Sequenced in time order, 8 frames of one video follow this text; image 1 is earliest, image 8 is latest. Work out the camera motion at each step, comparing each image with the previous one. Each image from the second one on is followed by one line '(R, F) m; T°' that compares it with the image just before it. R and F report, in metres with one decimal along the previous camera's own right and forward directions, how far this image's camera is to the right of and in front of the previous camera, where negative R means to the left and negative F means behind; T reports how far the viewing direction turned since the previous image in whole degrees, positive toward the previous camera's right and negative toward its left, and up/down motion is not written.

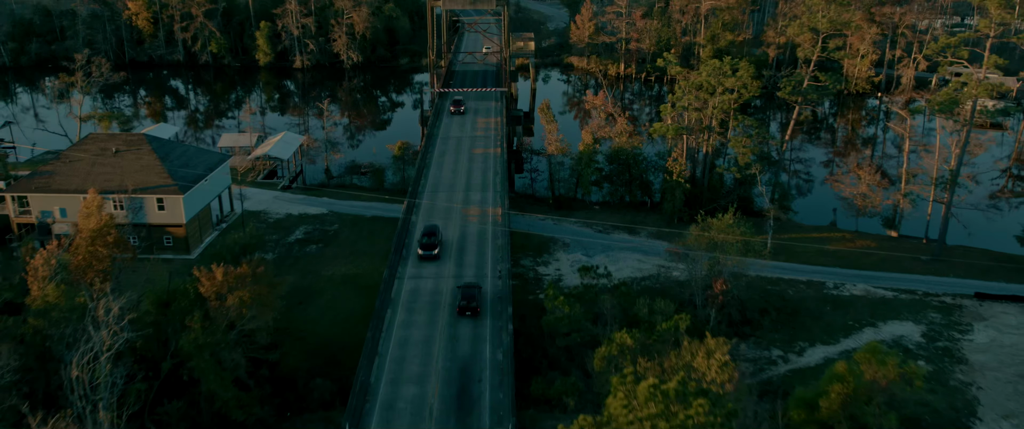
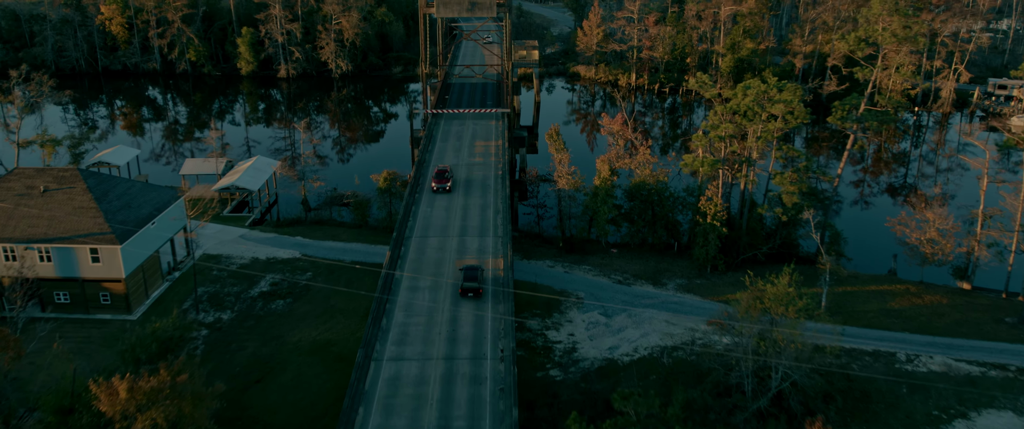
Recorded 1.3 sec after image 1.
(-0.2, +6.8) m; 0°
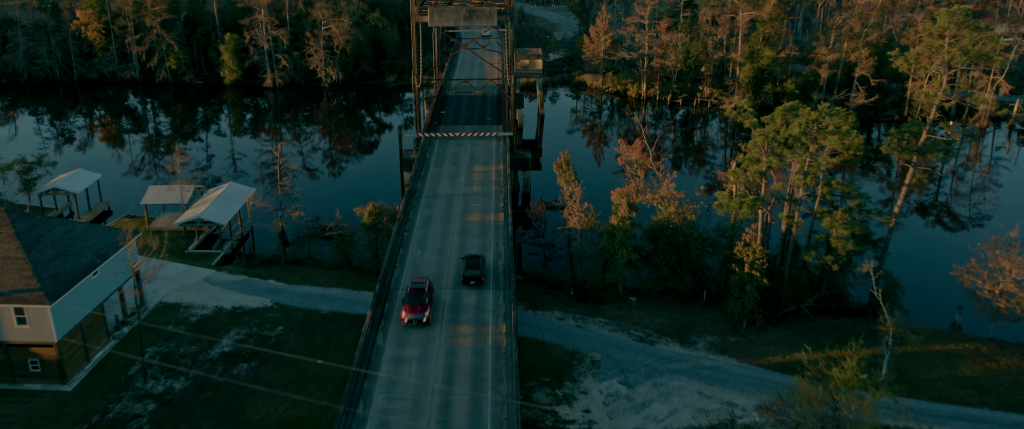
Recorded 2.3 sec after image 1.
(-0.1, +5.4) m; 0°
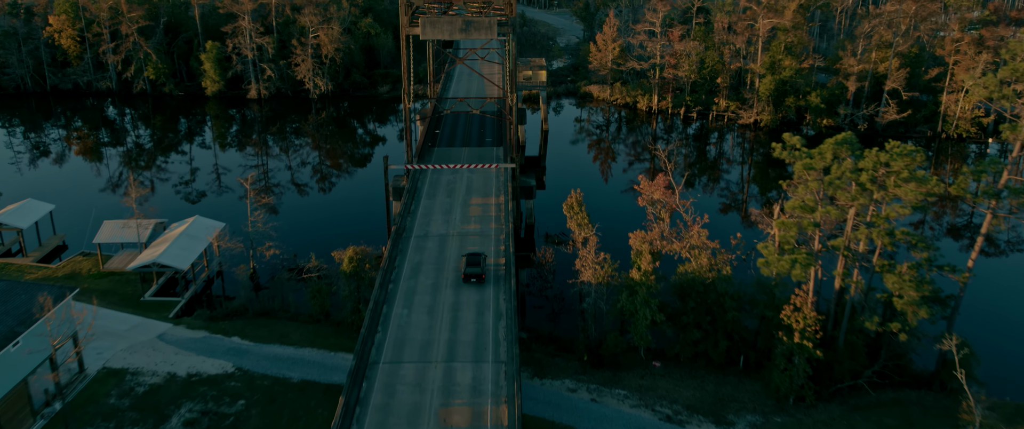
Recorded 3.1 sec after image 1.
(-0.1, +5.2) m; 0°
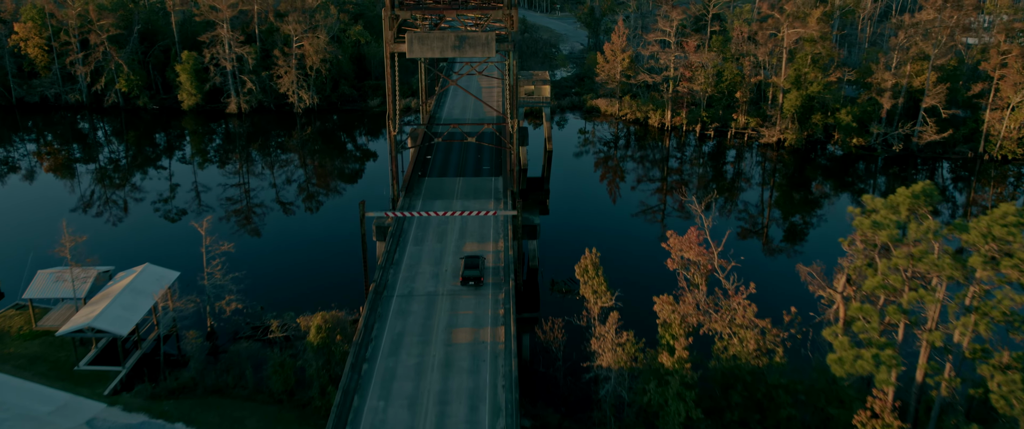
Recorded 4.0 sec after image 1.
(0.0, +5.6) m; 0°
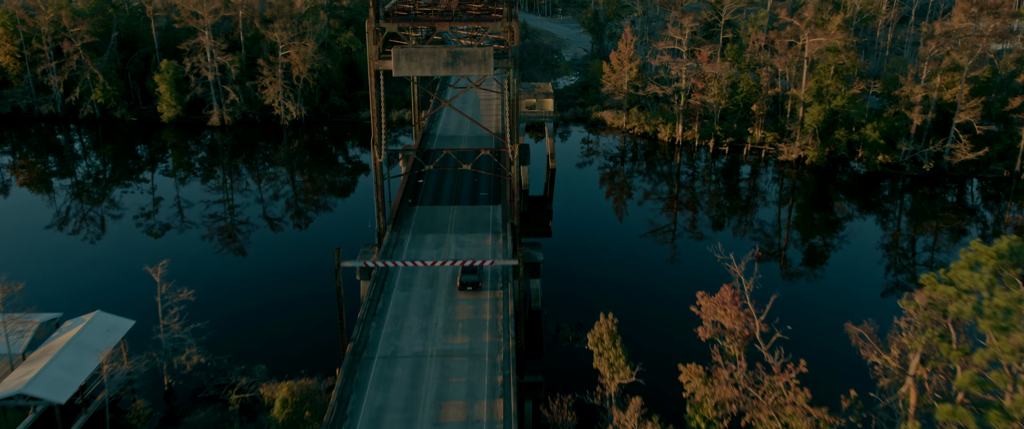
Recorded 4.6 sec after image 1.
(0.0, +4.2) m; 0°
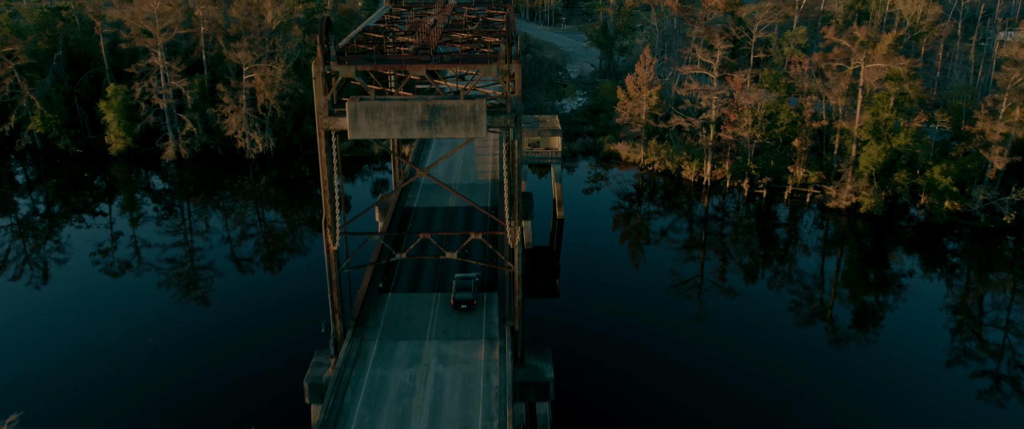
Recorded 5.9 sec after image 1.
(0.0, +8.7) m; 0°
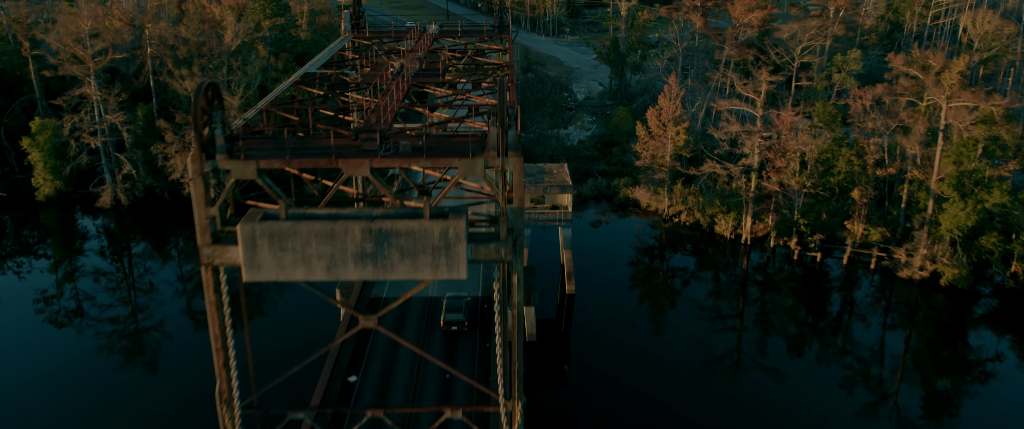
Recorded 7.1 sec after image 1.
(+0.1, +9.0) m; 0°
